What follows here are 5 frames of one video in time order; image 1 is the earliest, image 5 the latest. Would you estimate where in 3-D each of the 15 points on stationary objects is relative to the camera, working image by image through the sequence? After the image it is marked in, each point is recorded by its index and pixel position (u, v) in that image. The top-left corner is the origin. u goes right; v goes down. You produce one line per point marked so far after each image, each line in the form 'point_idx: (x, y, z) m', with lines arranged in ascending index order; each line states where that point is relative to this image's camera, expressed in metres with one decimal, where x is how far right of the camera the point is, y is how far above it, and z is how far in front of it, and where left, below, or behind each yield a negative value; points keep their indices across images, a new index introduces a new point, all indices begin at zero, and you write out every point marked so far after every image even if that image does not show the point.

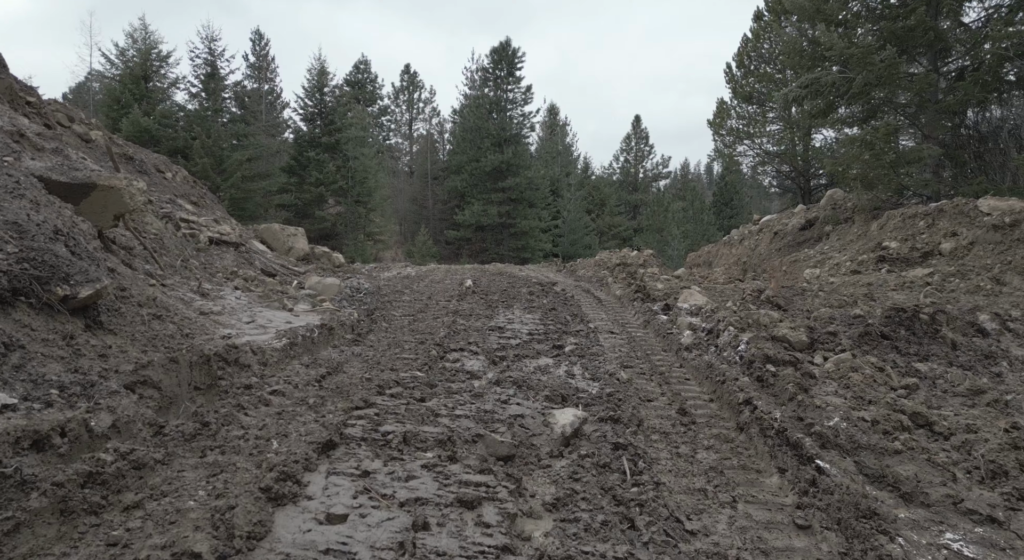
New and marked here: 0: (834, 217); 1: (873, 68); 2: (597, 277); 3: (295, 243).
0: (+9.1, +1.8, +18.8) m
1: (+8.9, +5.2, +16.4) m
2: (+1.6, 0.0, +12.6) m
3: (-4.7, +0.8, +14.3) m
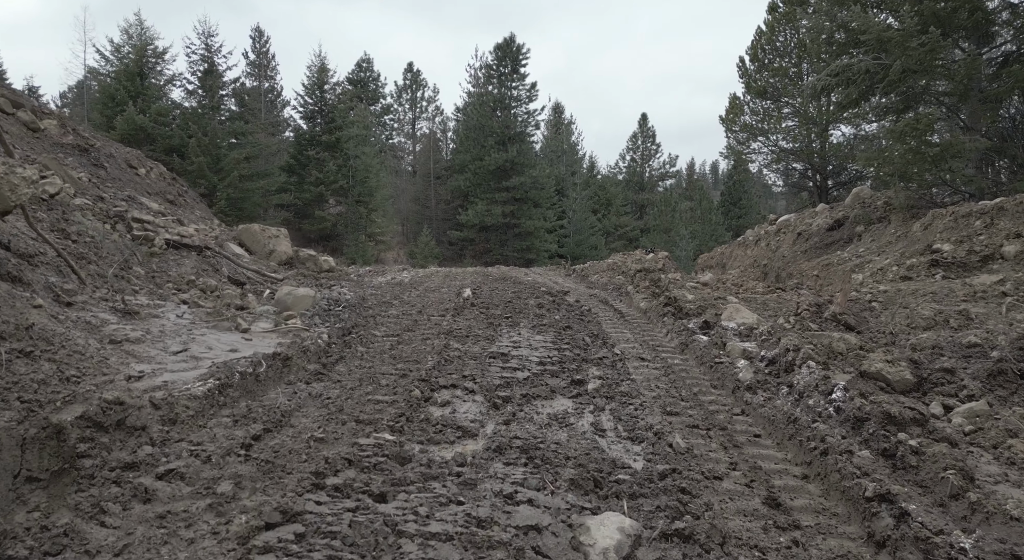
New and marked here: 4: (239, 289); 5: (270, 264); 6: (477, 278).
0: (+9.2, +1.7, +17.3) m
1: (+9.0, +5.1, +14.9) m
2: (+1.7, -0.1, +11.2) m
3: (-4.6, +0.7, +12.9) m
4: (-3.6, -0.1, +8.6) m
5: (-4.6, +0.3, +12.5) m
6: (-0.8, 0.0, +14.1) m
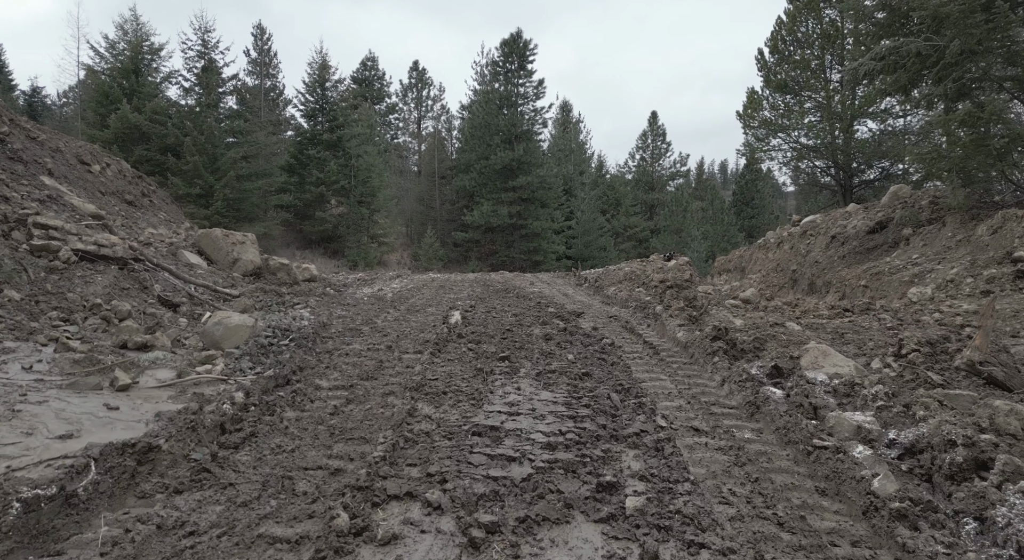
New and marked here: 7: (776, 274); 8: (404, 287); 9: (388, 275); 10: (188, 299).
0: (+9.3, +1.5, +15.4) m
1: (+9.0, +4.9, +12.9) m
2: (+1.8, -0.3, +9.3) m
3: (-4.6, +0.5, +11.1) m
4: (-3.6, -0.3, +6.8) m
5: (-4.5, +0.1, +10.7) m
6: (-0.7, -0.2, +12.3) m
7: (+7.7, +0.2, +19.2) m
8: (-2.1, -0.1, +12.9) m
9: (-3.2, +0.1, +17.1) m
10: (-3.8, -0.2, +7.8) m
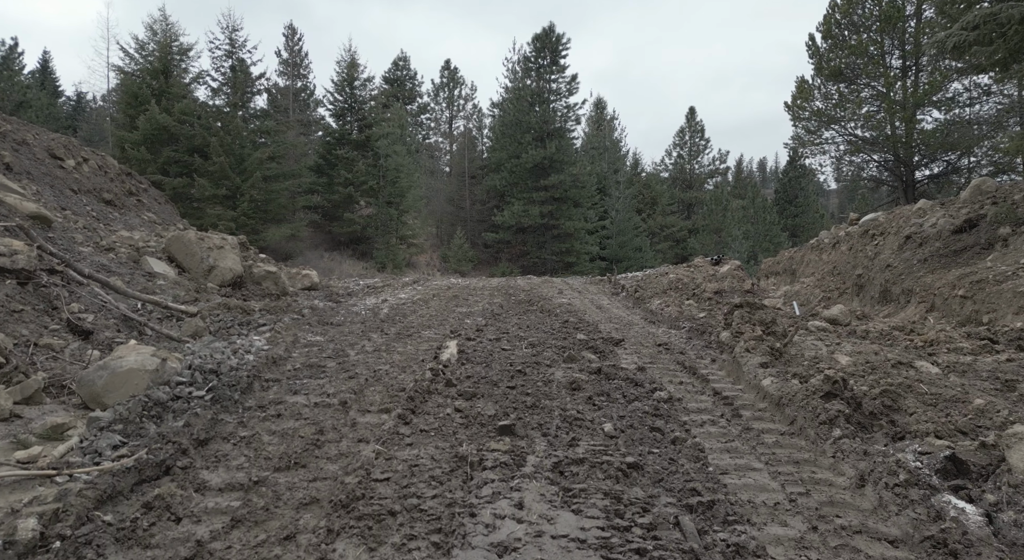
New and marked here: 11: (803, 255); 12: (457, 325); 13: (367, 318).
0: (+9.8, +1.3, +13.0) m
1: (+9.5, +4.7, +10.6) m
2: (+2.0, -0.5, +7.4) m
3: (-4.2, +0.3, +9.4) m
4: (-3.4, -0.5, +5.1) m
5: (-4.2, -0.1, +9.1) m
6: (-0.3, -0.4, +10.4) m
7: (+8.4, 0.0, +16.9) m
8: (-1.7, -0.3, +11.1) m
9: (-2.5, 0.0, +15.4) m
10: (-3.6, -0.4, +6.1) m
11: (+8.9, +0.7, +20.0) m
12: (-0.6, -0.5, +7.2) m
13: (-1.7, -0.5, +8.0) m
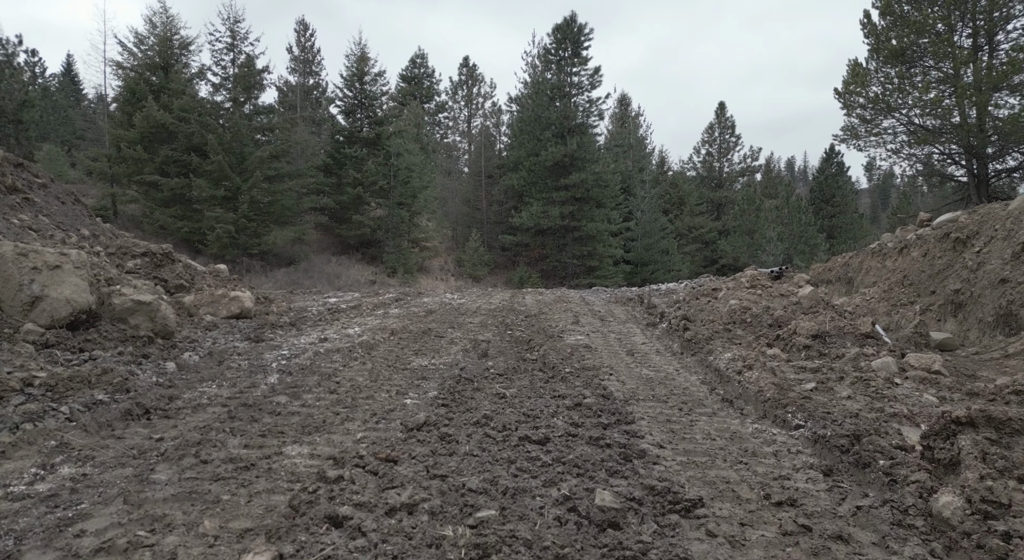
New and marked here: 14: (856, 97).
0: (+9.8, +1.0, +9.2) m
1: (+9.3, +4.4, +6.8) m
2: (+1.8, -0.8, +3.9) m
3: (-4.4, -0.1, +6.1) m
4: (-3.7, -0.8, +1.8) m
5: (-4.4, -0.5, +5.8) m
6: (-0.4, -0.7, +7.0) m
7: (+8.5, -0.3, +13.2) m
8: (-1.8, -0.6, +7.8) m
9: (-2.5, -0.4, +12.0) m
10: (-3.9, -0.7, +2.8) m
11: (+9.1, +0.3, +16.3) m
12: (-0.8, -0.9, +3.8) m
13: (-1.9, -0.8, +4.7) m
14: (+10.8, +5.8, +20.2) m
